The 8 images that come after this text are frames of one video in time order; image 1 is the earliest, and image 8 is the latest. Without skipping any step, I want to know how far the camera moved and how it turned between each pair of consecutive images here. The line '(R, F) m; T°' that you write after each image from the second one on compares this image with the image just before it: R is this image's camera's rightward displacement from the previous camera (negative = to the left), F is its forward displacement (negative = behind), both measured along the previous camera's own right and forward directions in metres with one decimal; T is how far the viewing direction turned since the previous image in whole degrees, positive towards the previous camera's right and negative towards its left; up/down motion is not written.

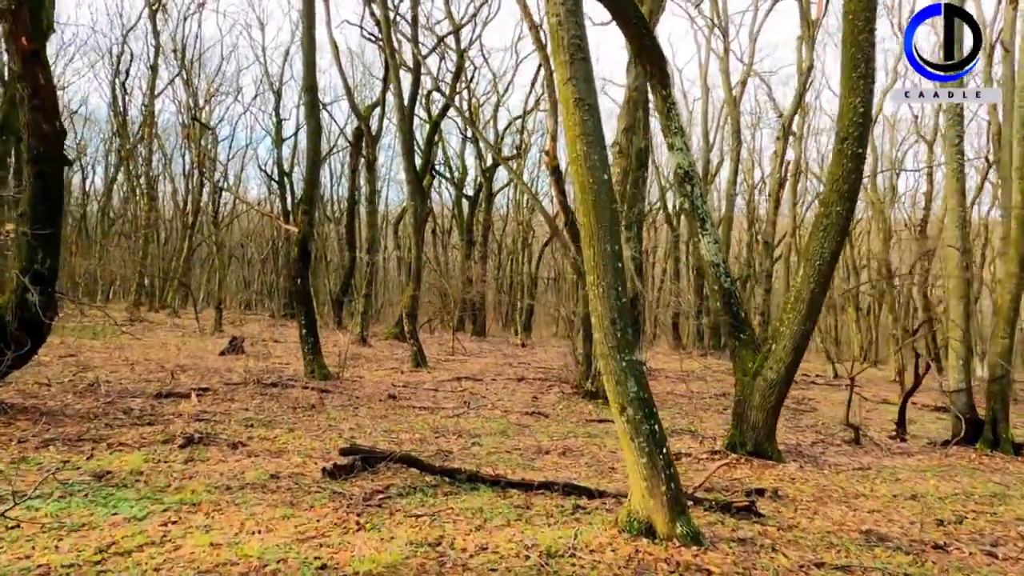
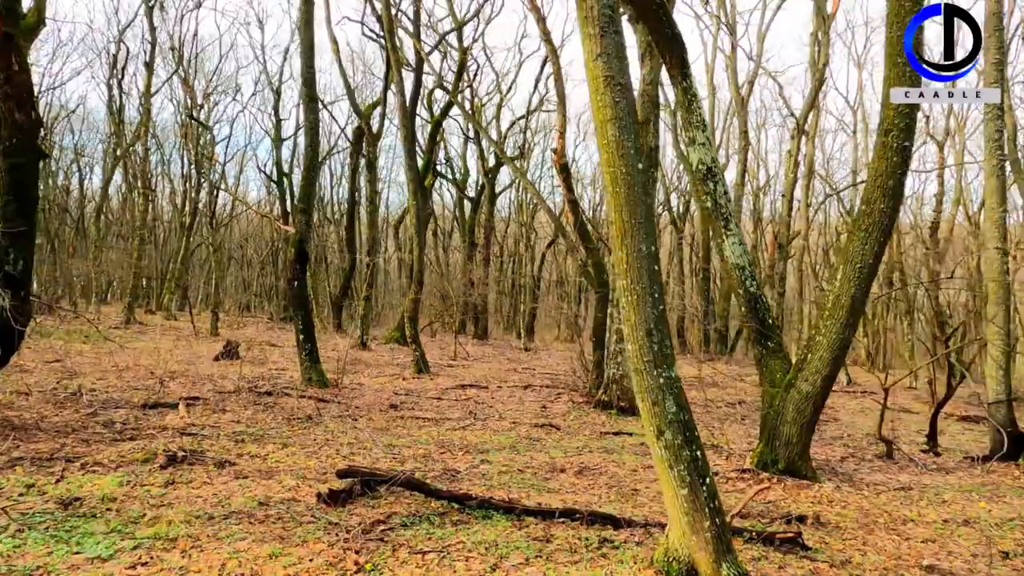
(-0.1, +0.5) m; 0°
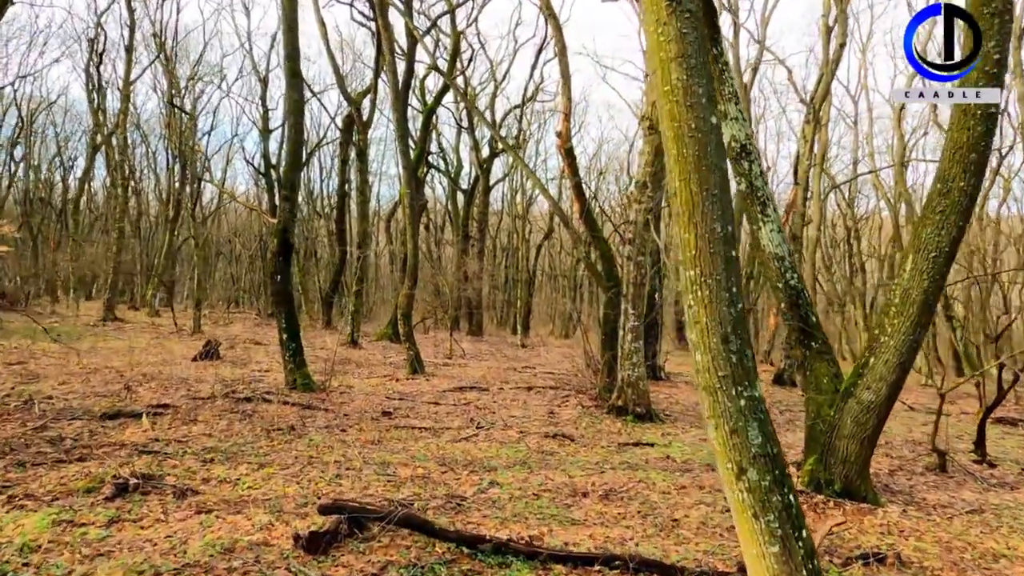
(-0.1, +0.9) m; +1°
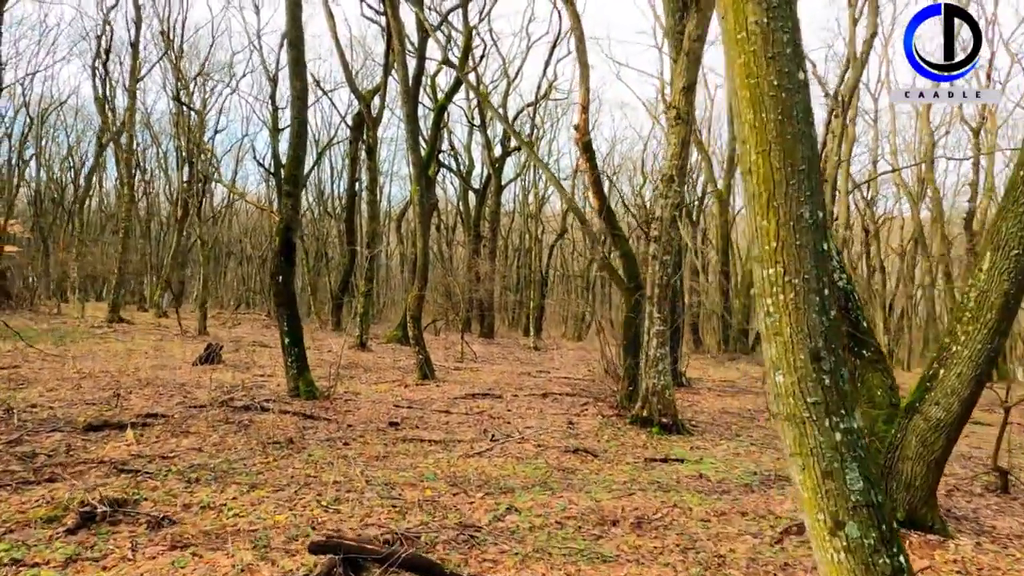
(-0.1, +0.6) m; -1°
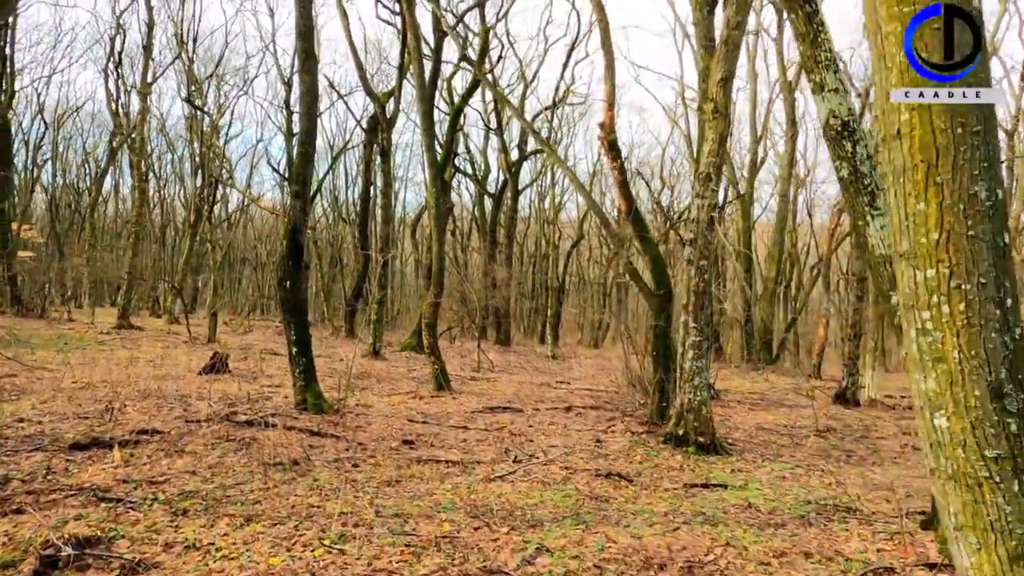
(-0.1, +0.6) m; -1°
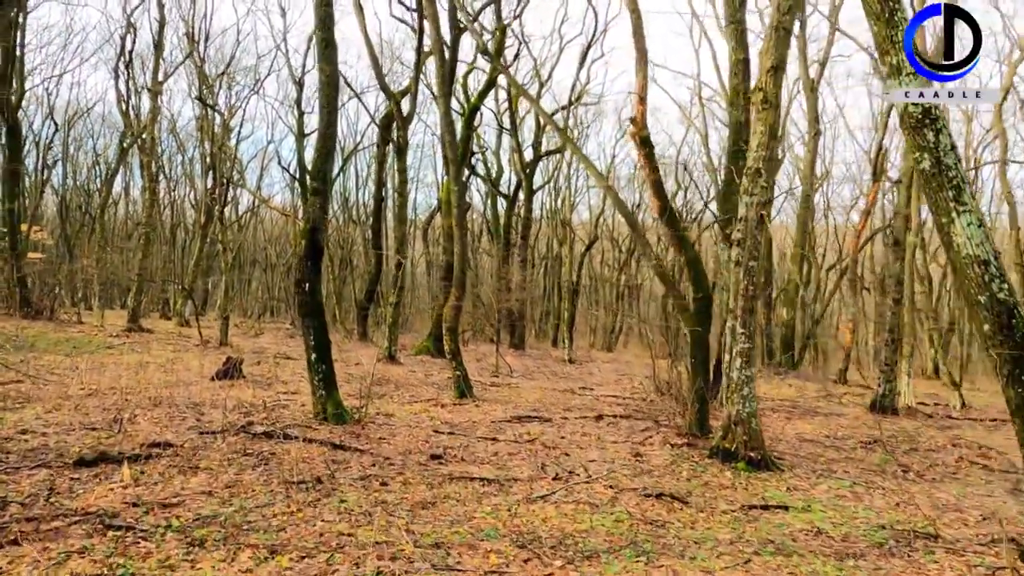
(-0.2, +0.5) m; -1°
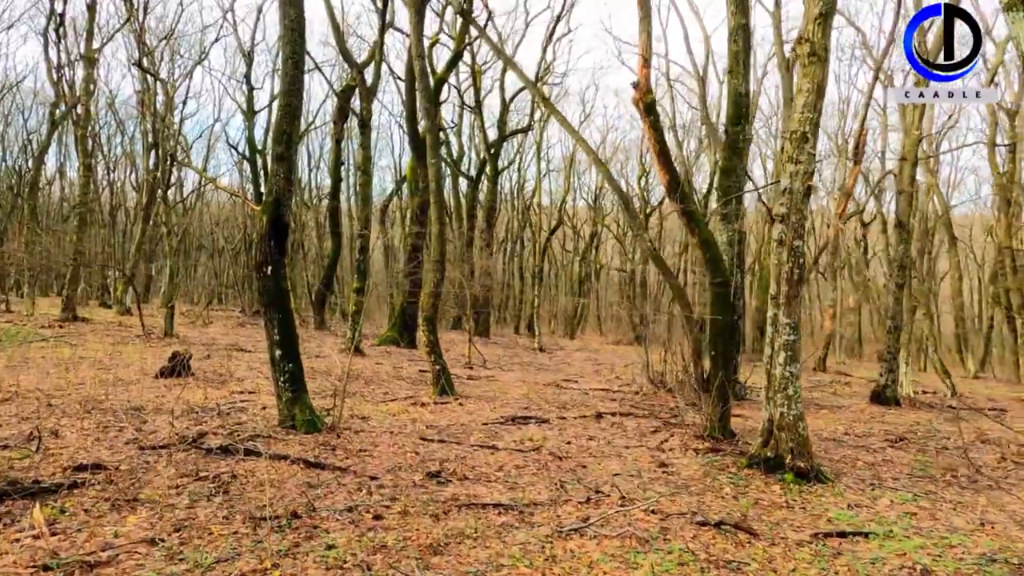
(-0.4, +1.1) m; +4°
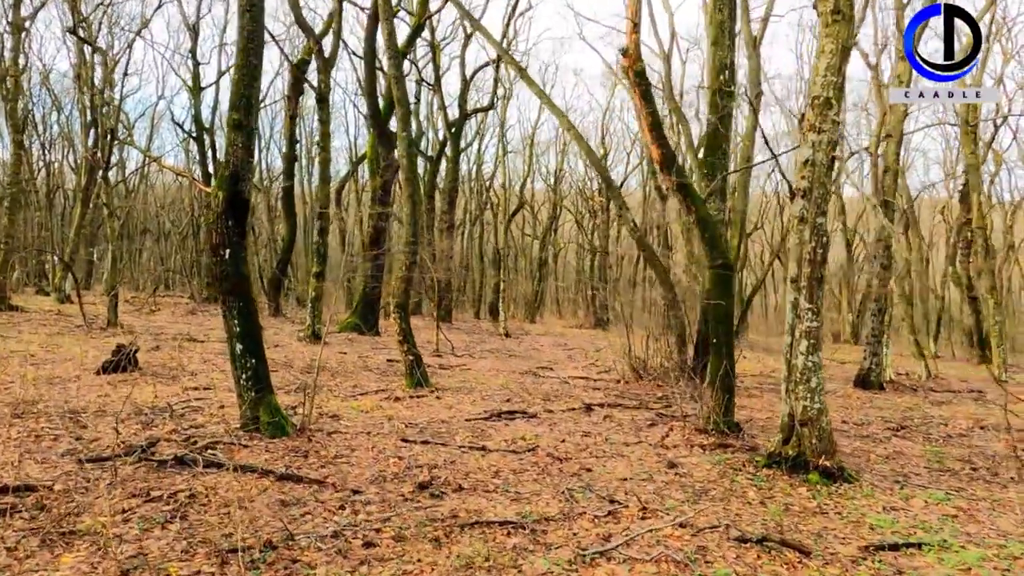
(-0.3, +0.7) m; +3°
